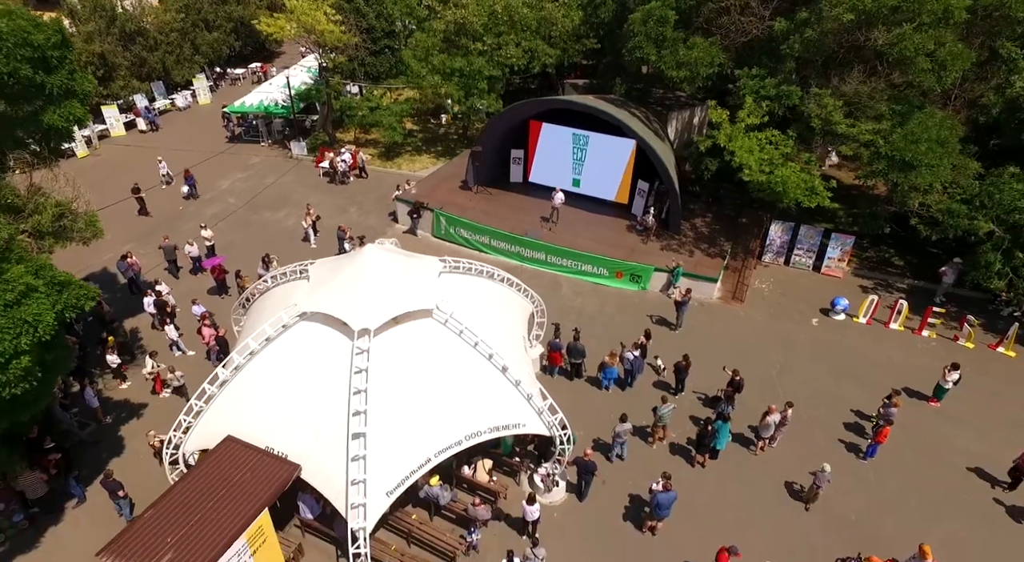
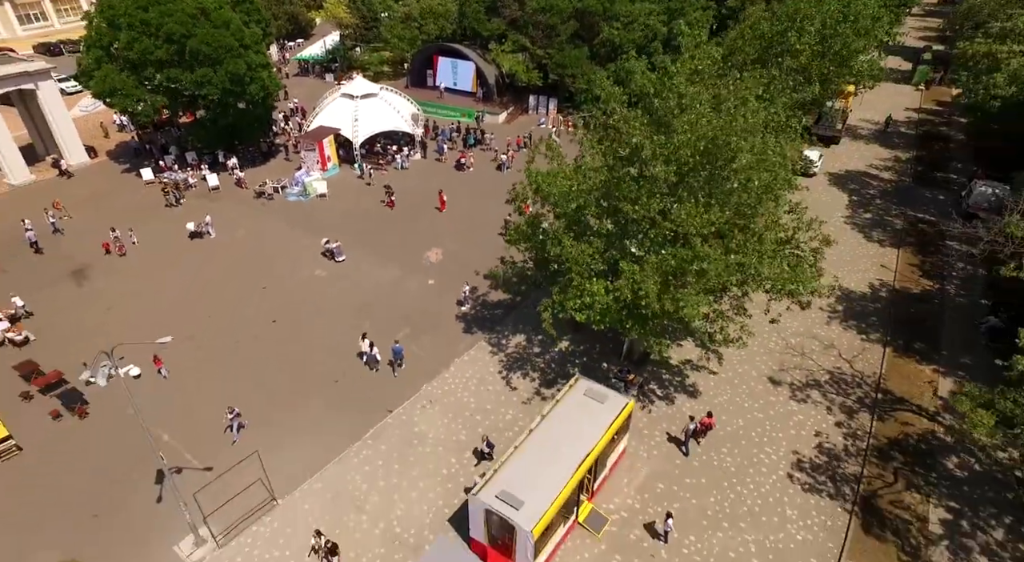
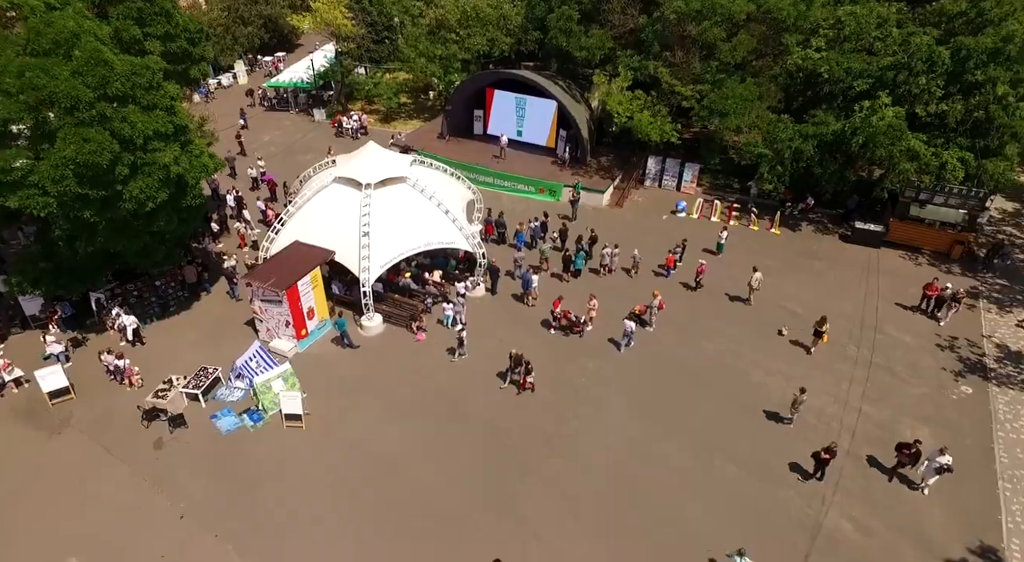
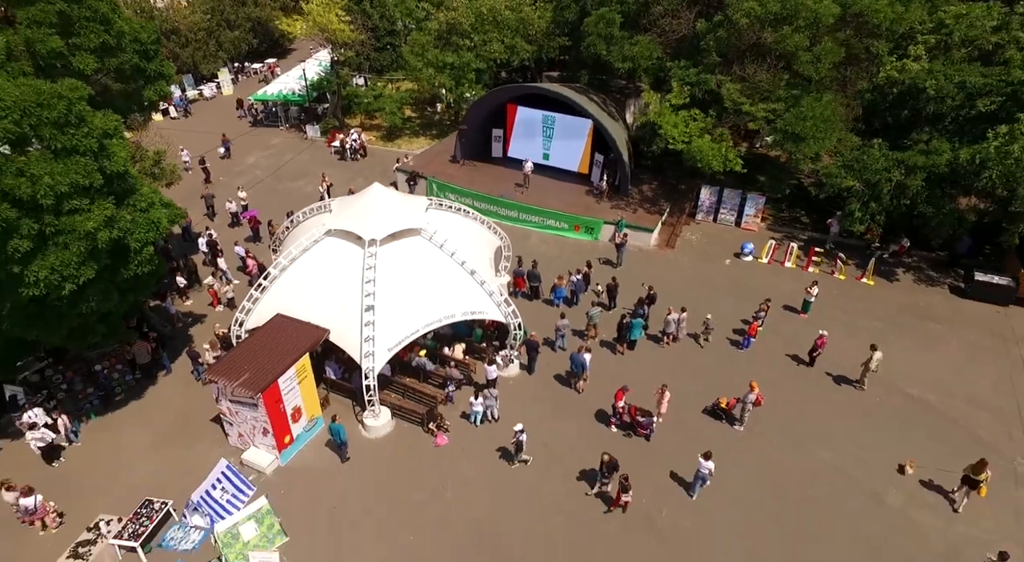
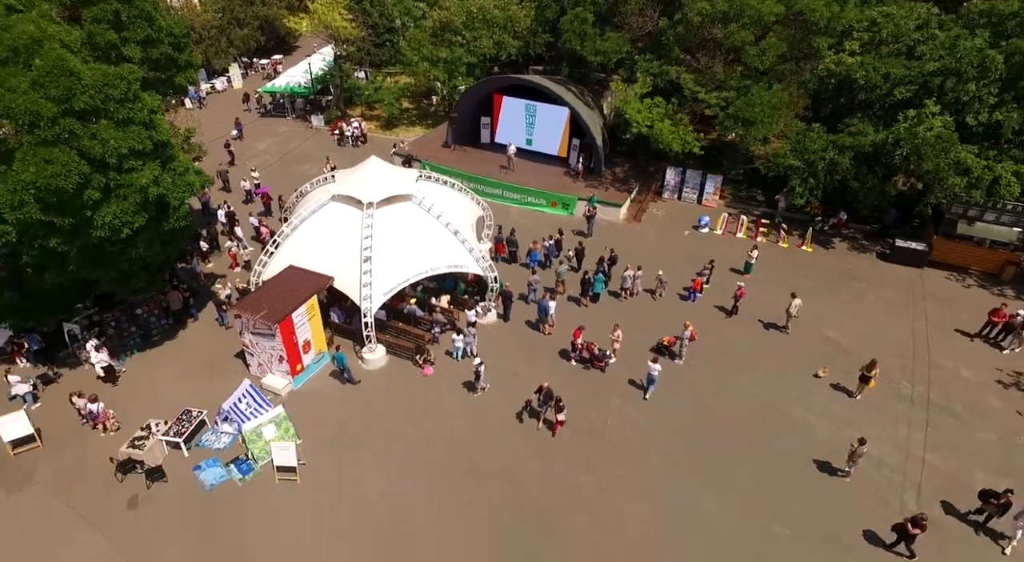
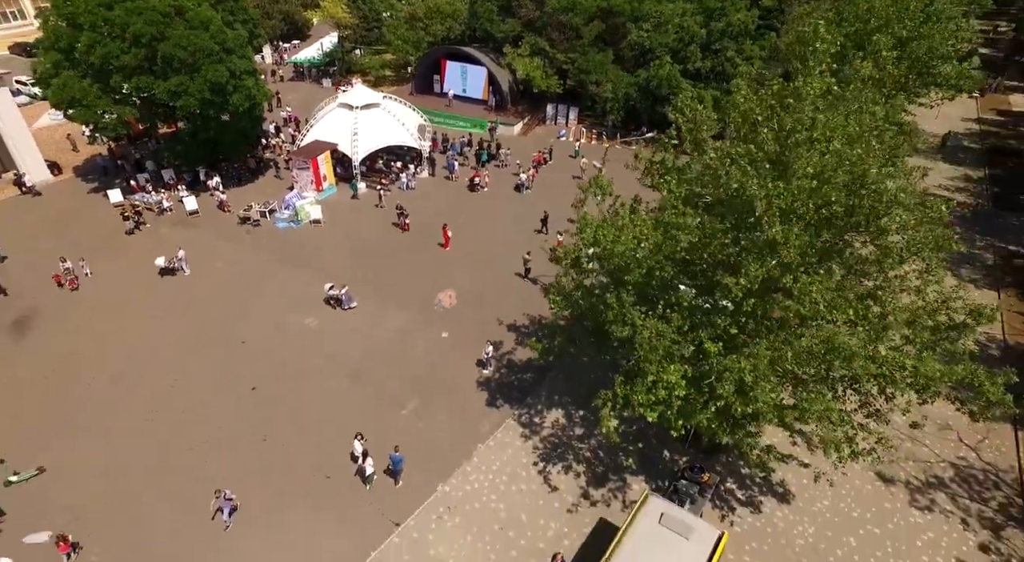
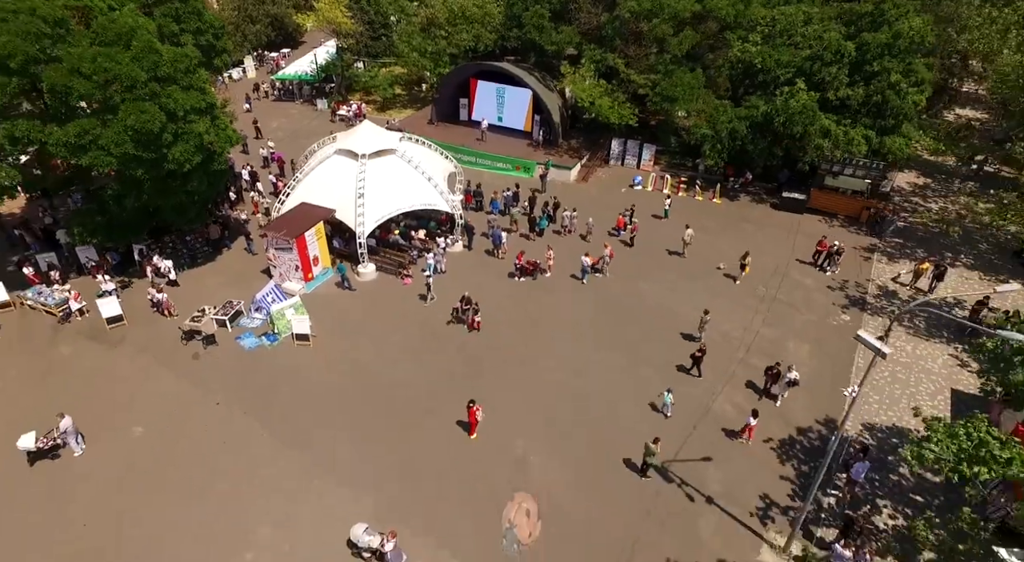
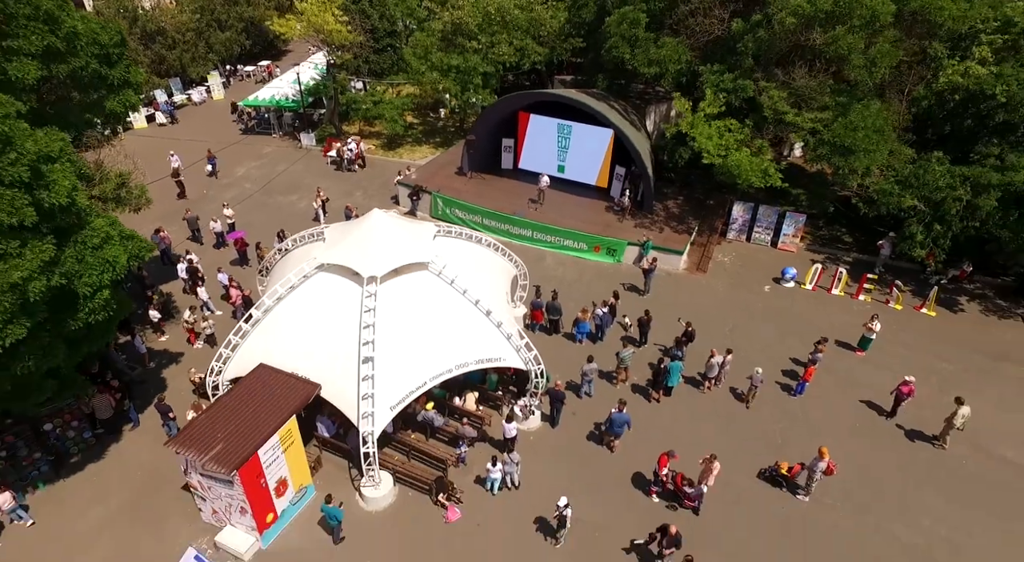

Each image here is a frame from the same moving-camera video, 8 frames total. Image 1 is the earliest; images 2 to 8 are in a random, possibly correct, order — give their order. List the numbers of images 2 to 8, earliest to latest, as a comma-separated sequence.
8, 4, 5, 3, 7, 6, 2
